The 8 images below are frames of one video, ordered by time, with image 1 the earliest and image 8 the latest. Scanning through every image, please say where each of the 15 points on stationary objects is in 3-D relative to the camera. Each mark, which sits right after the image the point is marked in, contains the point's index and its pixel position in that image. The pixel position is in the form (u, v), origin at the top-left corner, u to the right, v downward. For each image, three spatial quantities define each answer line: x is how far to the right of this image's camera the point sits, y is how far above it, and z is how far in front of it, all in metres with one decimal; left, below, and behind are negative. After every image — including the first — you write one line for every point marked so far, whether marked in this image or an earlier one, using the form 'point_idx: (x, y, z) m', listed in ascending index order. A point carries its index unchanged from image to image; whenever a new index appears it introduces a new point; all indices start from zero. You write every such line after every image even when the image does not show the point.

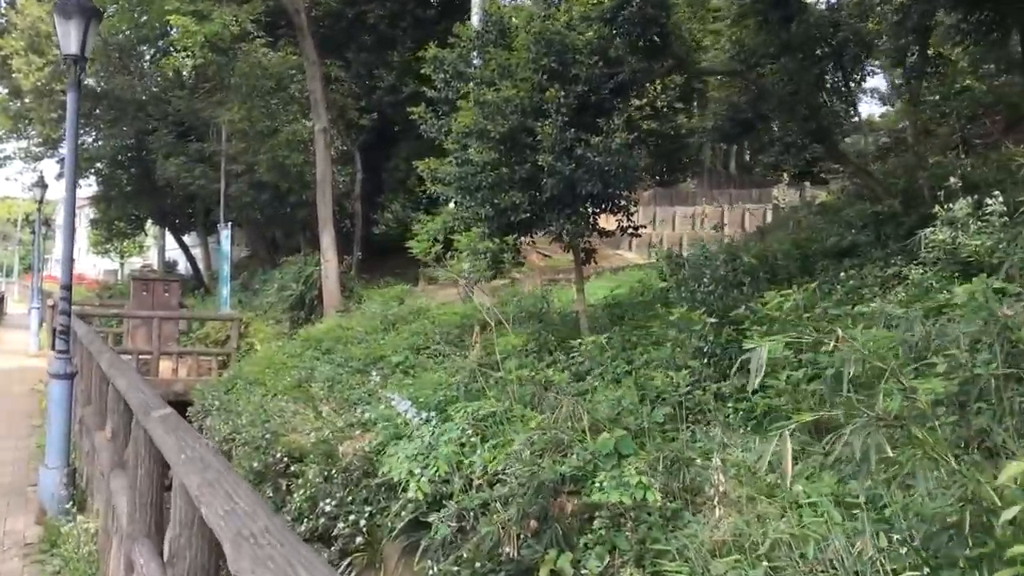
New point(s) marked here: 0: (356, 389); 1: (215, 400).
0: (-1.3, -1.0, +8.5) m
1: (-3.2, -1.2, +10.4) m
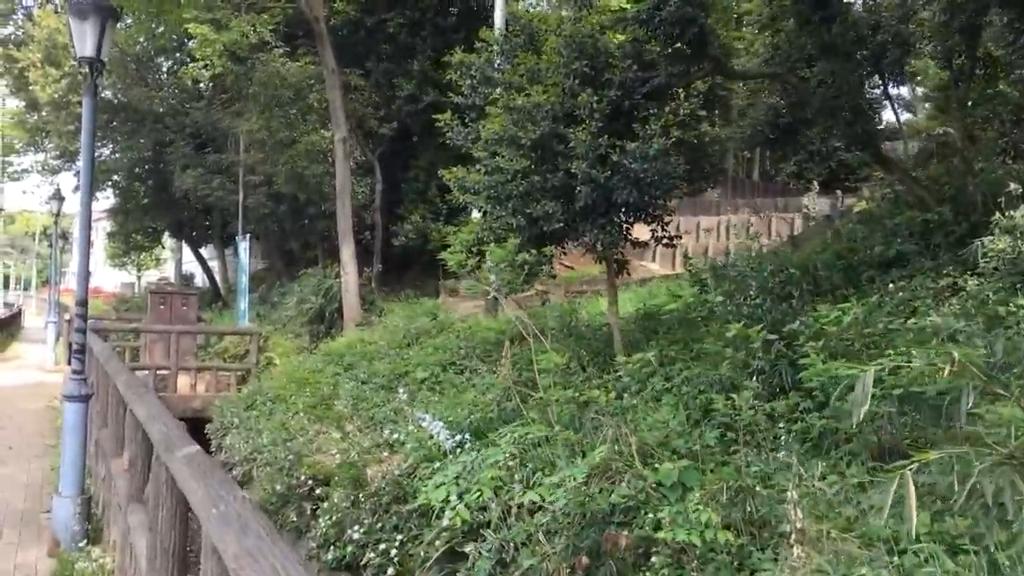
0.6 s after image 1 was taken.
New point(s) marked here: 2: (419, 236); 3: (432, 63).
0: (-1.1, -1.1, +8.2) m
1: (-2.9, -1.4, +10.1) m
2: (-1.7, +1.0, +17.5) m
3: (-1.4, +4.0, +16.9) m
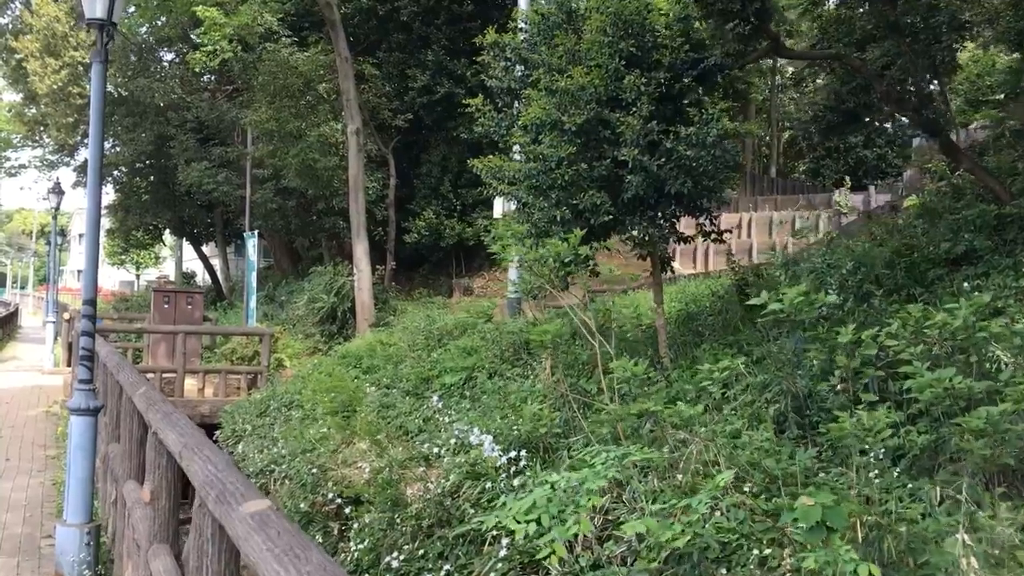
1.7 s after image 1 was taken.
0: (-0.7, -1.1, +7.5) m
1: (-2.6, -1.4, +9.5) m
2: (-1.4, +1.0, +16.9) m
3: (-1.1, +4.0, +16.3) m
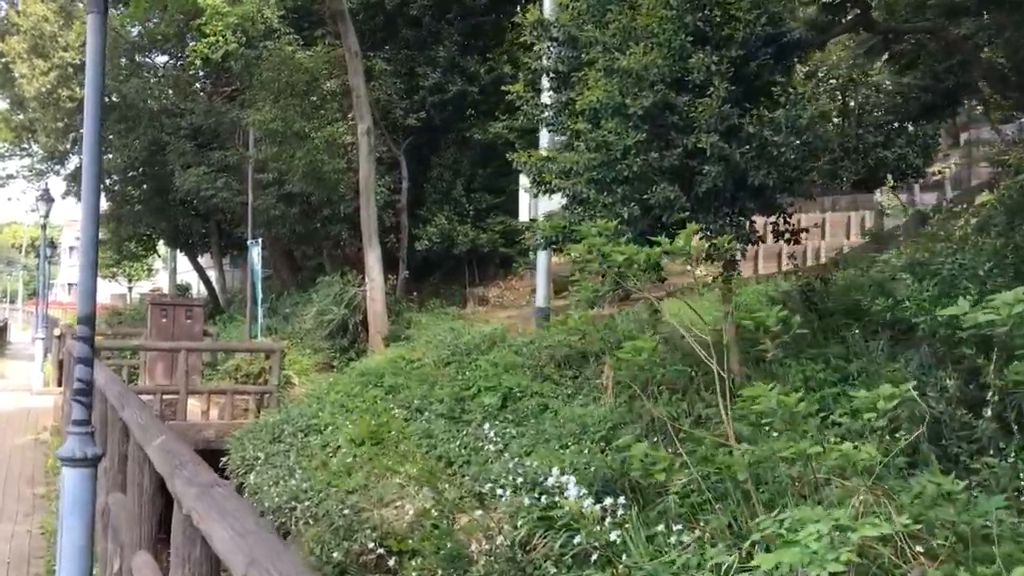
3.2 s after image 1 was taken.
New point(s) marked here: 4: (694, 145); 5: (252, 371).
0: (-0.3, -1.1, +6.6) m
1: (-2.2, -1.5, +8.5) m
2: (-1.1, +0.8, +16.0) m
3: (-0.9, +3.9, +15.4) m
4: (+1.2, +0.9, +6.2) m
5: (-3.3, -1.1, +12.1) m
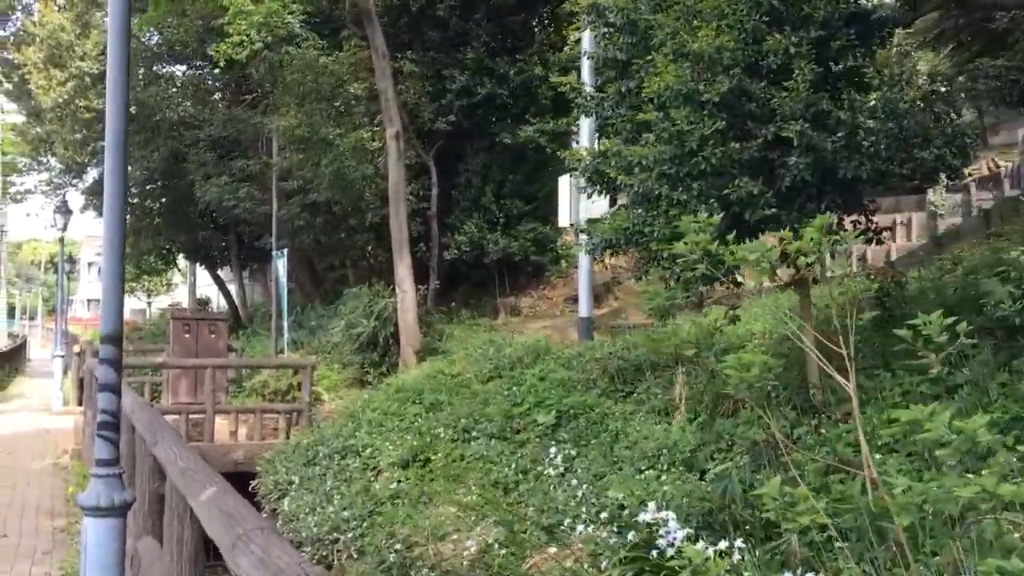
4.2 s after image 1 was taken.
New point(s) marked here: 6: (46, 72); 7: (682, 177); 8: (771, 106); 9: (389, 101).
0: (+0.1, -1.2, +6.0) m
1: (-1.8, -1.6, +7.9) m
2: (-0.6, +0.6, +15.4) m
3: (-0.4, +3.7, +14.8) m
4: (+1.6, +0.9, +5.6) m
5: (-2.8, -1.2, +11.6) m
6: (-8.3, +3.8, +16.9) m
7: (+1.0, +0.7, +5.9) m
8: (+1.6, +1.1, +5.7) m
9: (-1.6, +2.5, +12.5) m
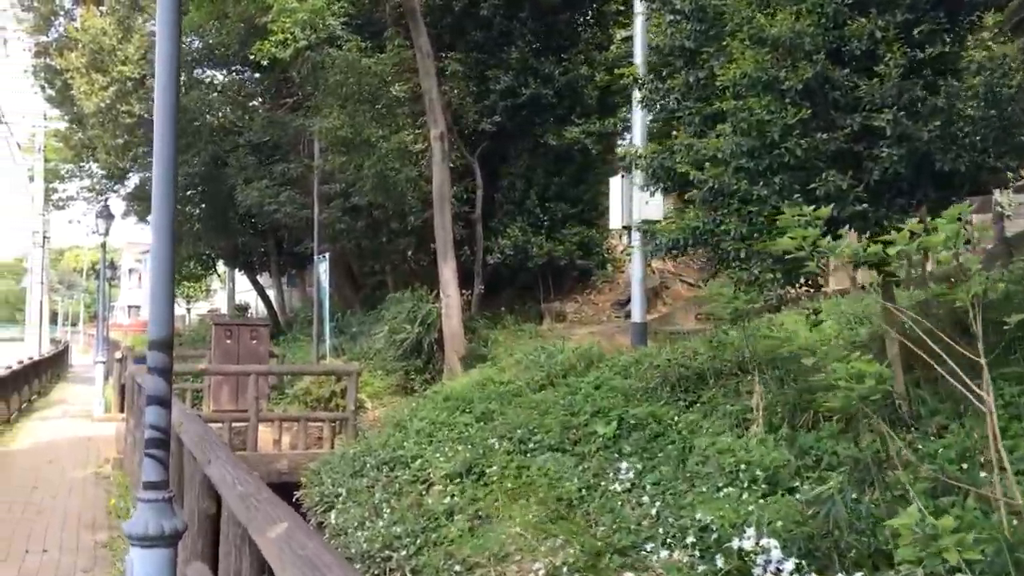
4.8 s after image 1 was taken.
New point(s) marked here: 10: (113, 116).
0: (+0.4, -1.2, +5.6) m
1: (-1.3, -1.6, +7.6) m
2: (+0.1, +0.6, +15.0) m
3: (+0.3, +3.6, +14.5) m
4: (+1.9, +0.9, +5.2) m
5: (-2.2, -1.3, +11.3) m
6: (-7.5, +3.7, +16.8) m
7: (+1.4, +0.7, +5.4) m
8: (+1.9, +1.1, +5.3) m
9: (-1.0, +2.4, +12.2) m
10: (-7.0, +3.0, +16.8) m
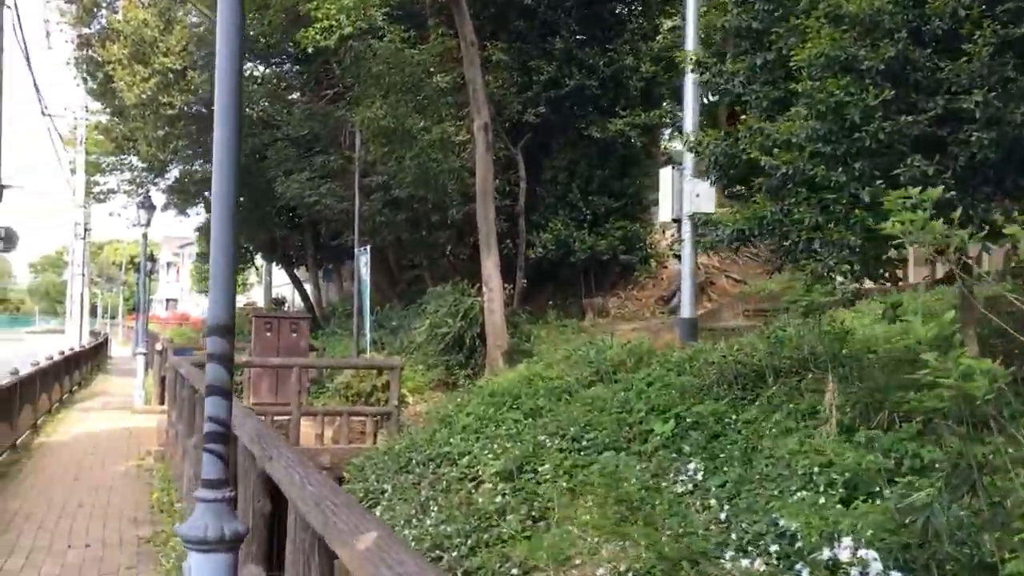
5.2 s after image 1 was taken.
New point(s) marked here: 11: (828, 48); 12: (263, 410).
0: (+0.8, -1.1, +5.3) m
1: (-0.9, -1.5, +7.4) m
2: (+0.8, +0.7, +14.8) m
3: (+1.0, +3.7, +14.2) m
4: (+2.3, +0.9, +4.9) m
5: (-1.7, -1.2, +11.1) m
6: (-6.8, +3.9, +16.8) m
7: (+1.7, +0.7, +5.1) m
8: (+2.2, +1.1, +4.9) m
9: (-0.4, +2.5, +12.0) m
10: (-6.3, +3.2, +16.7) m
11: (+1.7, +1.3, +5.2) m
12: (-2.3, -1.1, +8.8) m
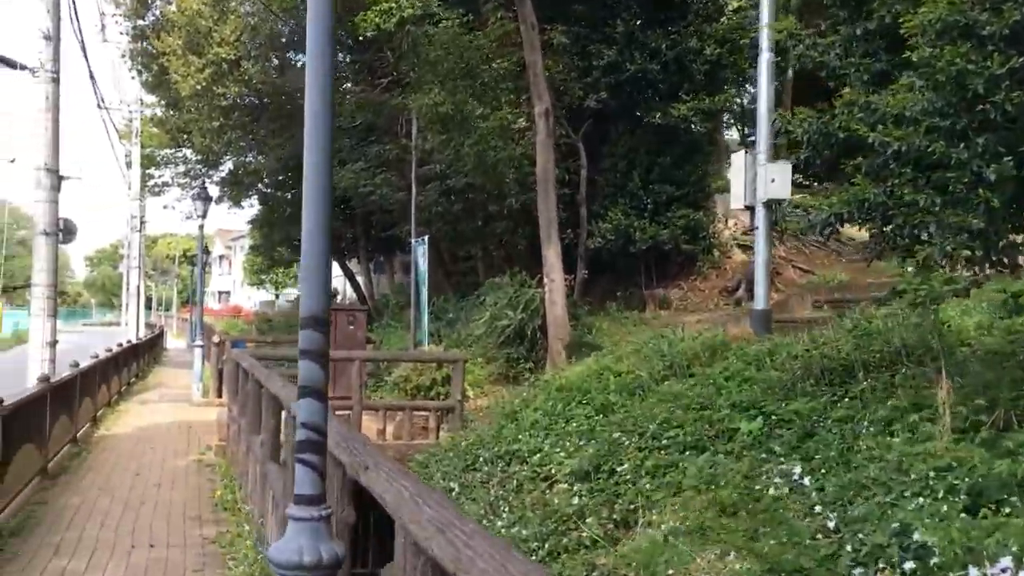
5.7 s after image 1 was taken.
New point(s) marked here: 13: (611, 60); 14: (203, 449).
0: (+1.2, -1.1, +5.0) m
1: (-0.4, -1.5, +7.1) m
2: (+1.7, +0.8, +14.4) m
3: (+1.8, +3.8, +13.8) m
4: (+2.7, +1.0, +4.4) m
5: (-1.0, -1.1, +10.9) m
6: (-5.8, +4.0, +16.8) m
7: (+2.2, +0.8, +4.7) m
8: (+2.7, +1.2, +4.5) m
9: (+0.3, +2.6, +11.7) m
10: (-5.3, +3.3, +16.7) m
11: (+2.1, +1.4, +4.7) m
12: (-1.7, -1.1, +8.6) m
13: (+1.4, +3.3, +13.6) m
14: (-2.9, -1.5, +9.0) m
